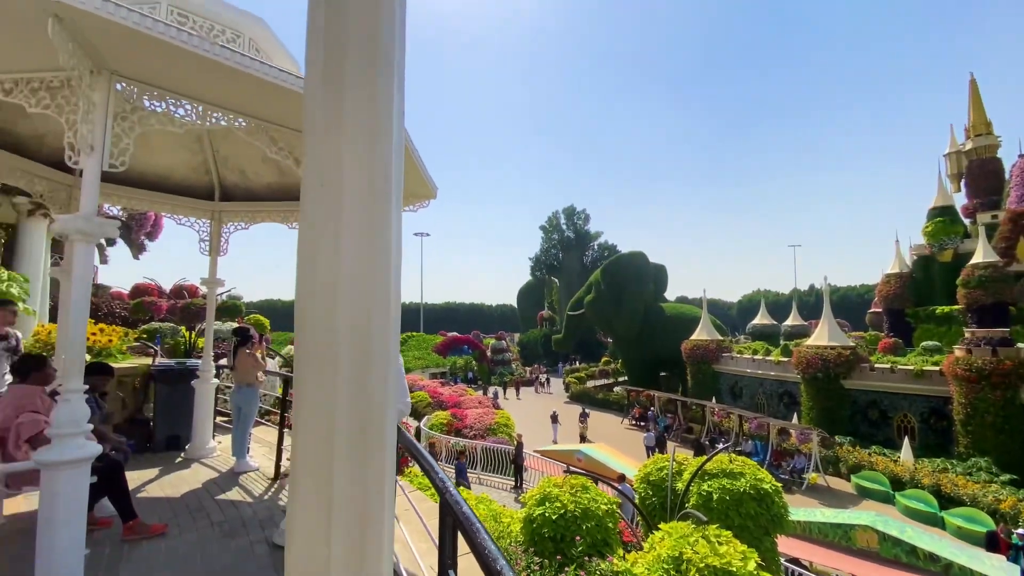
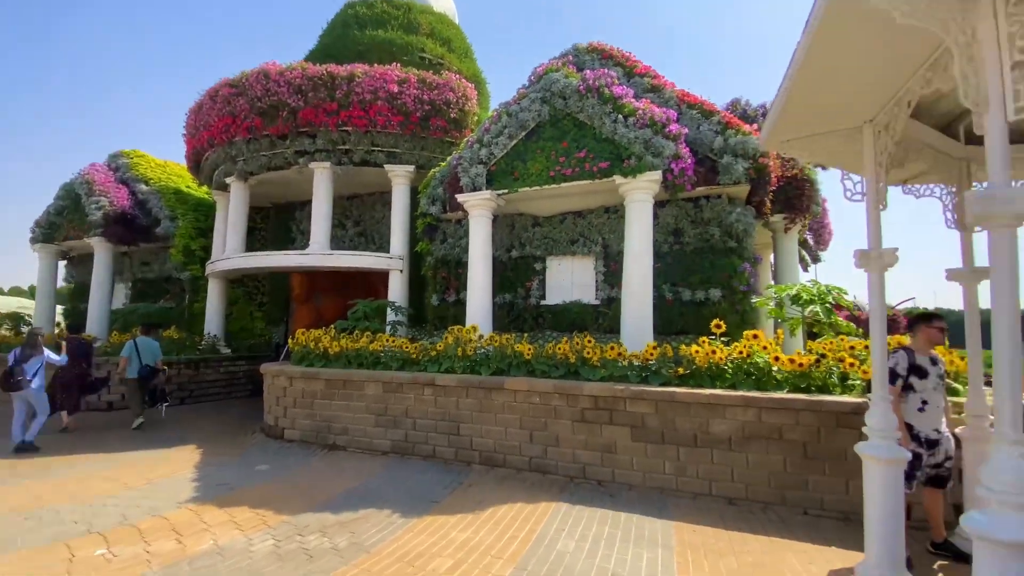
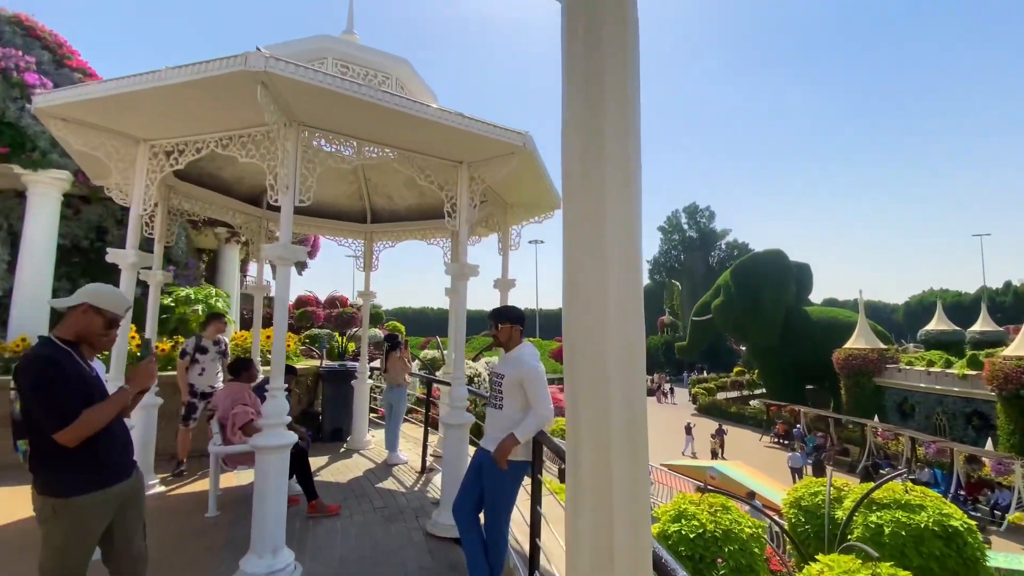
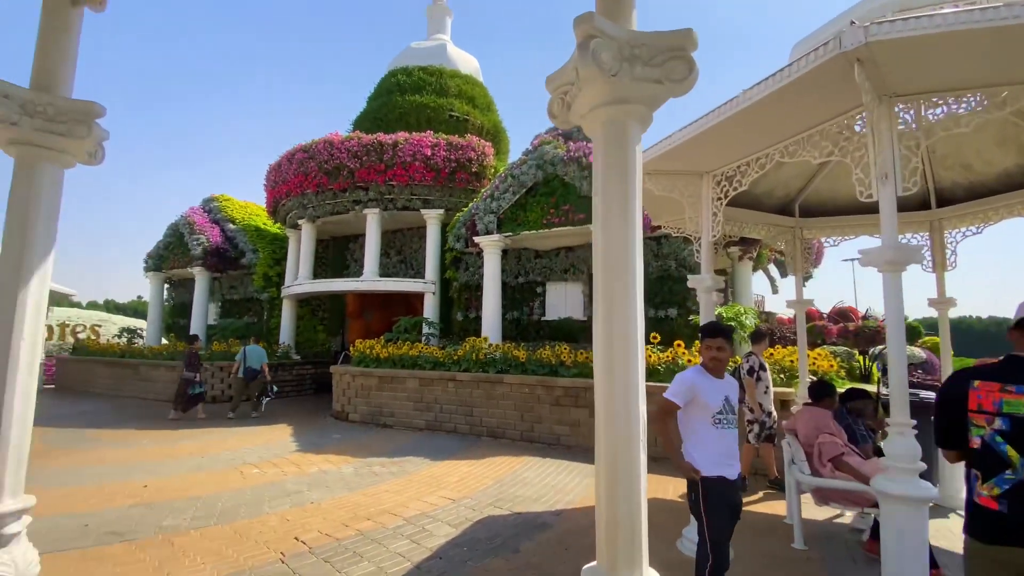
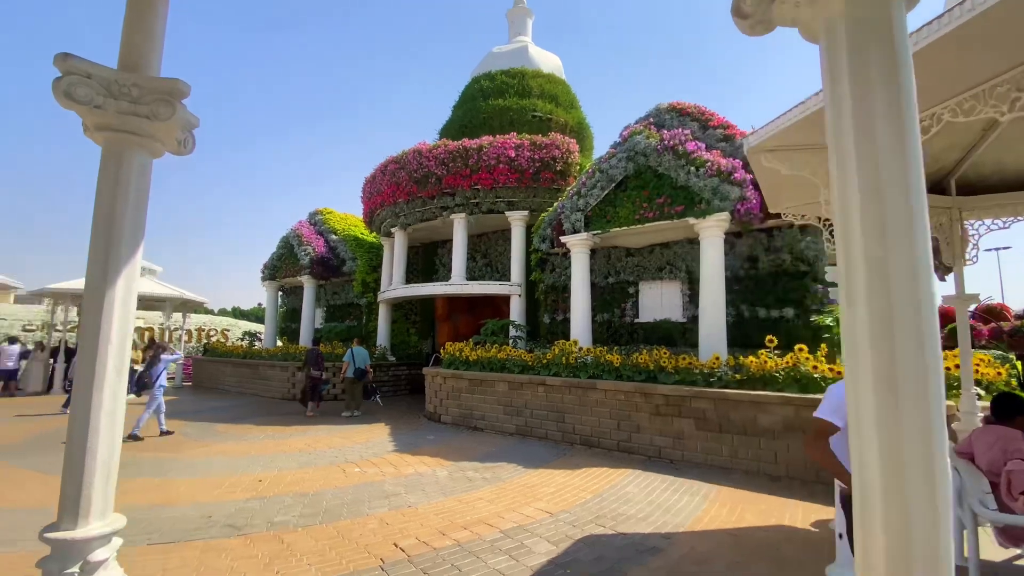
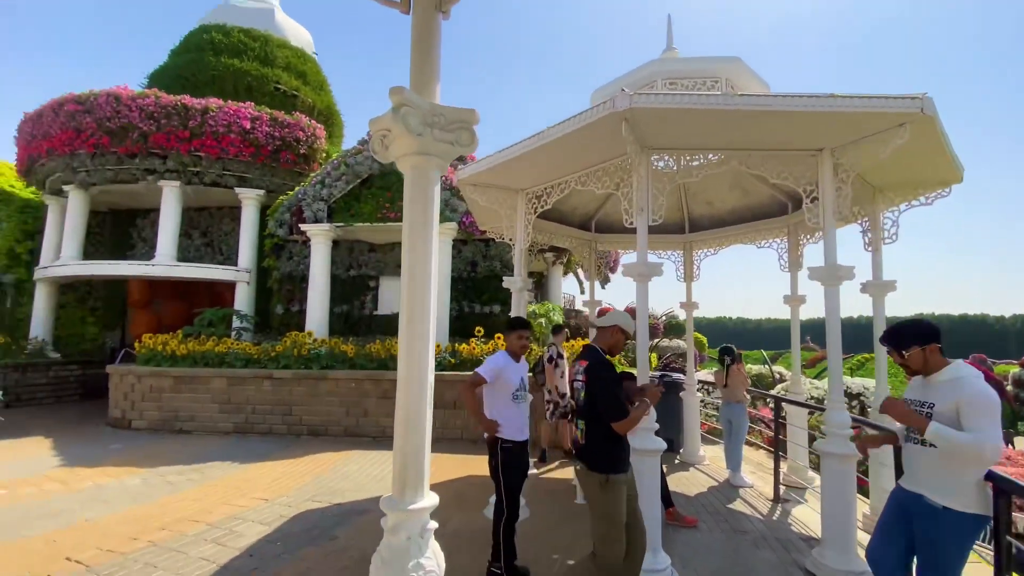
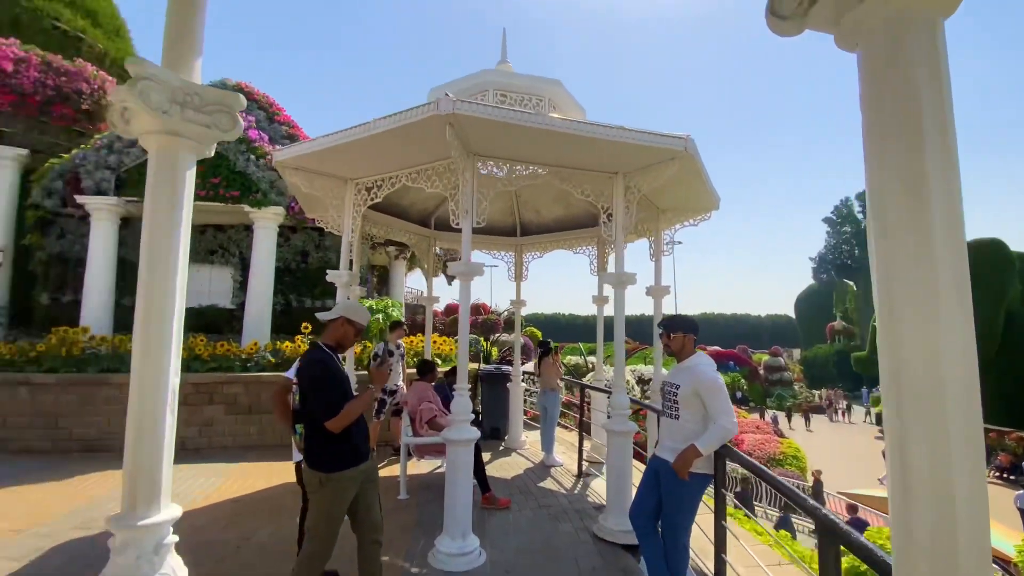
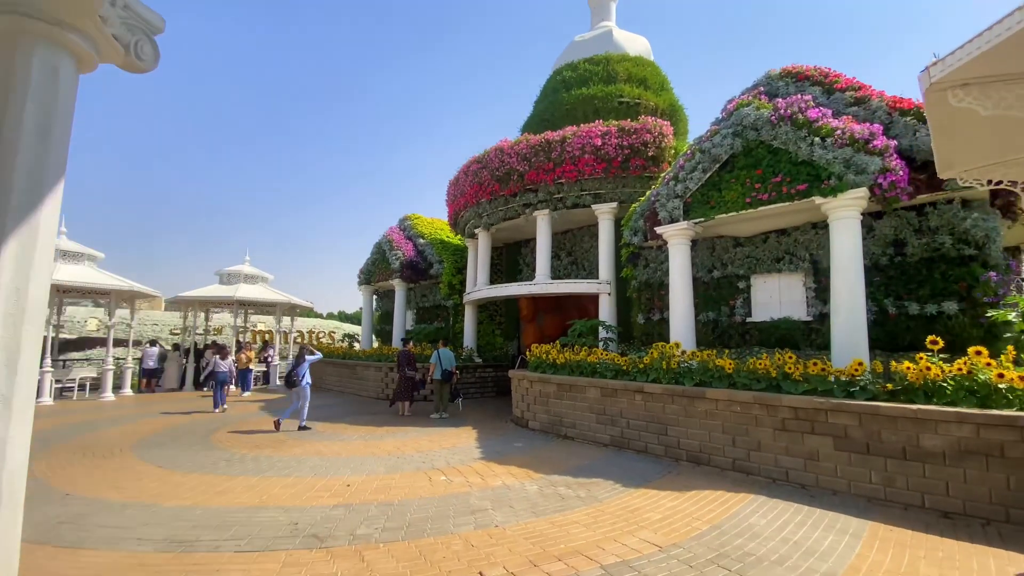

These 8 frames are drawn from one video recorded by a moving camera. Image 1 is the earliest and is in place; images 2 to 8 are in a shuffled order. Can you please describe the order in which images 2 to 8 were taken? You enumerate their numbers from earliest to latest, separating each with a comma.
3, 7, 6, 4, 5, 8, 2
